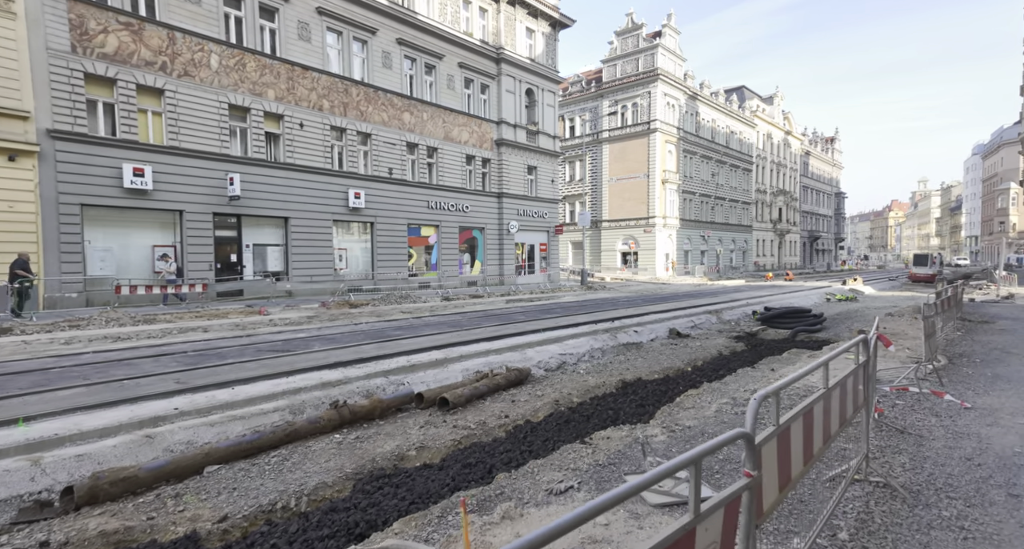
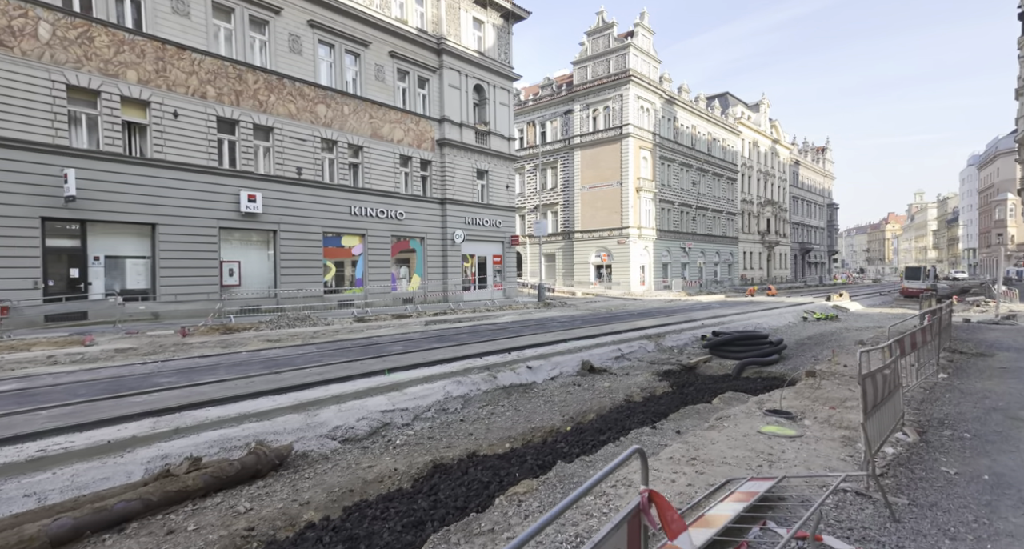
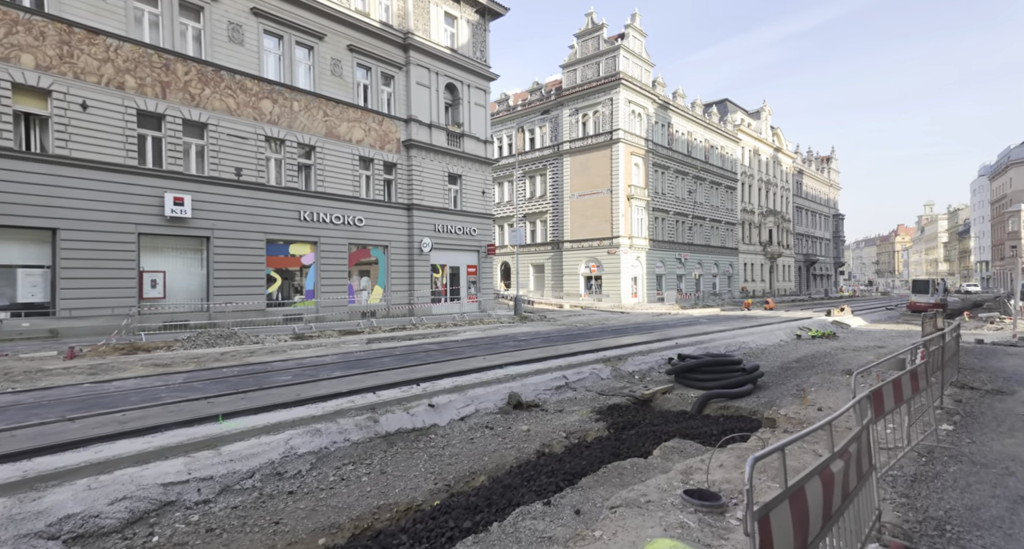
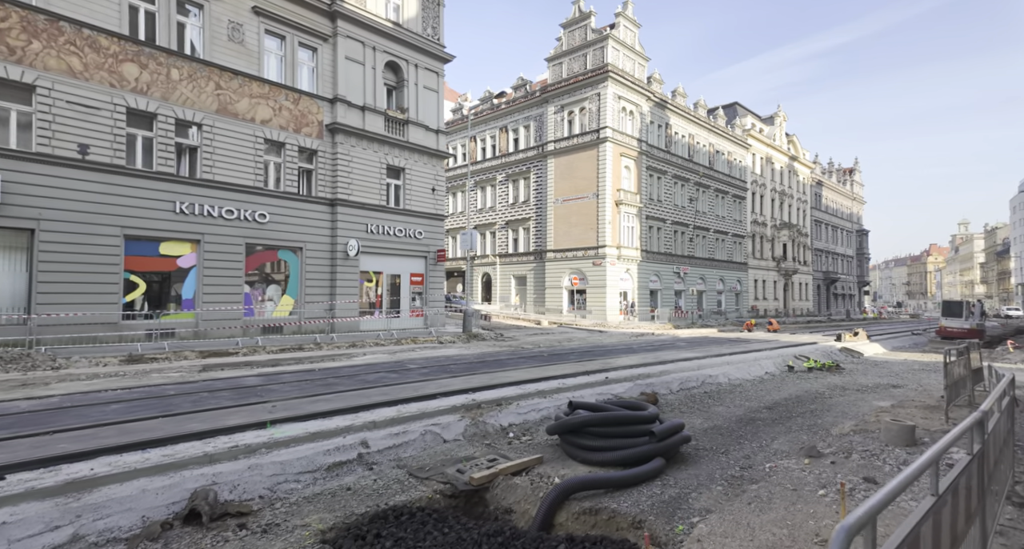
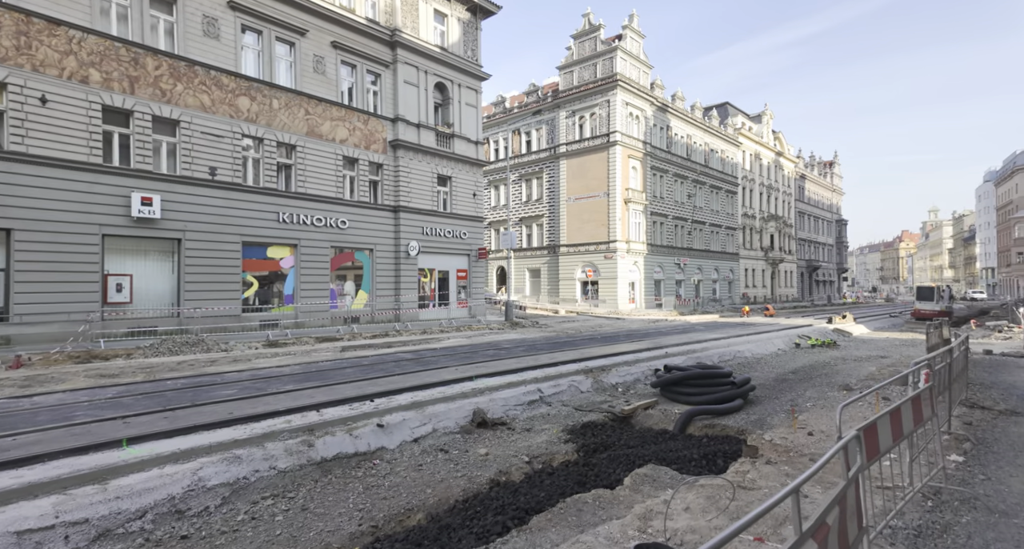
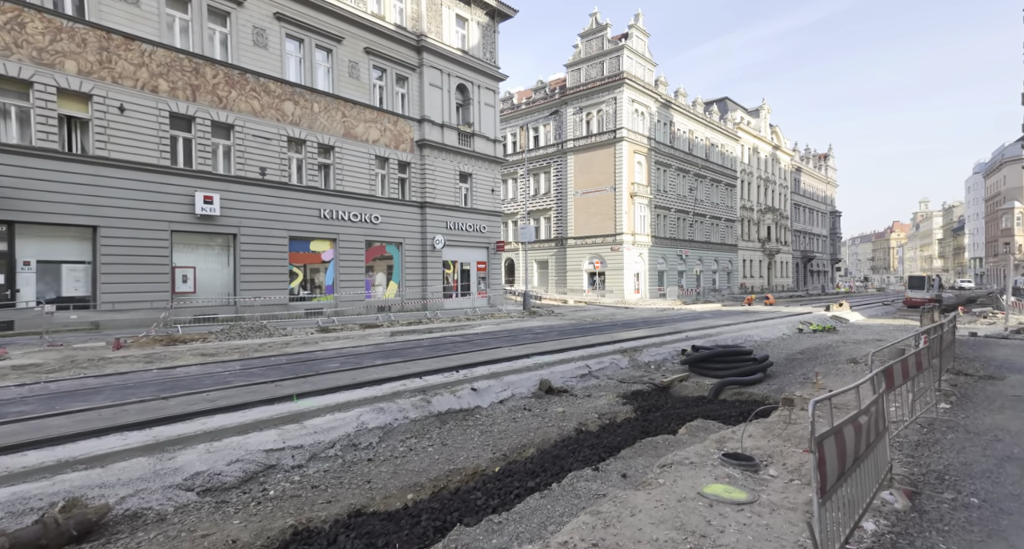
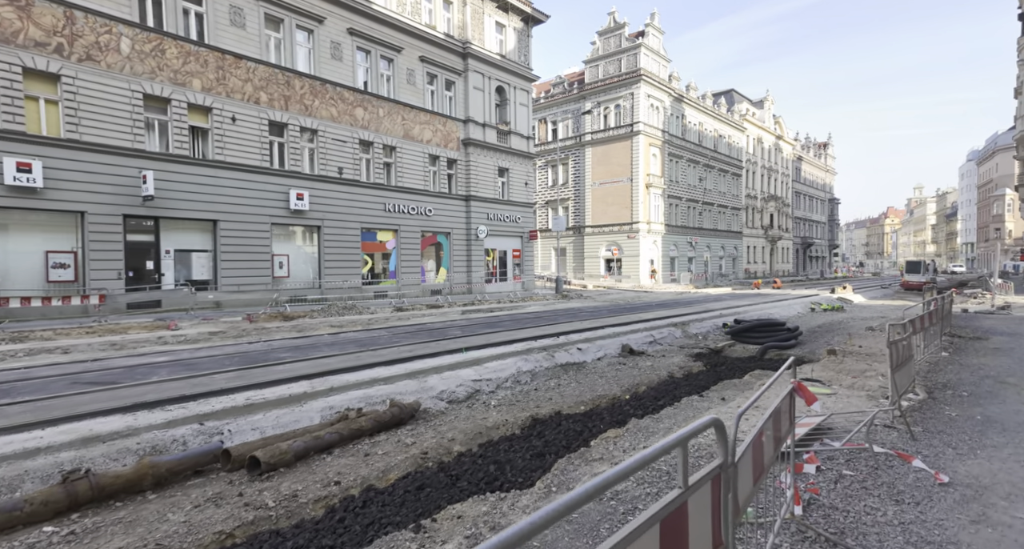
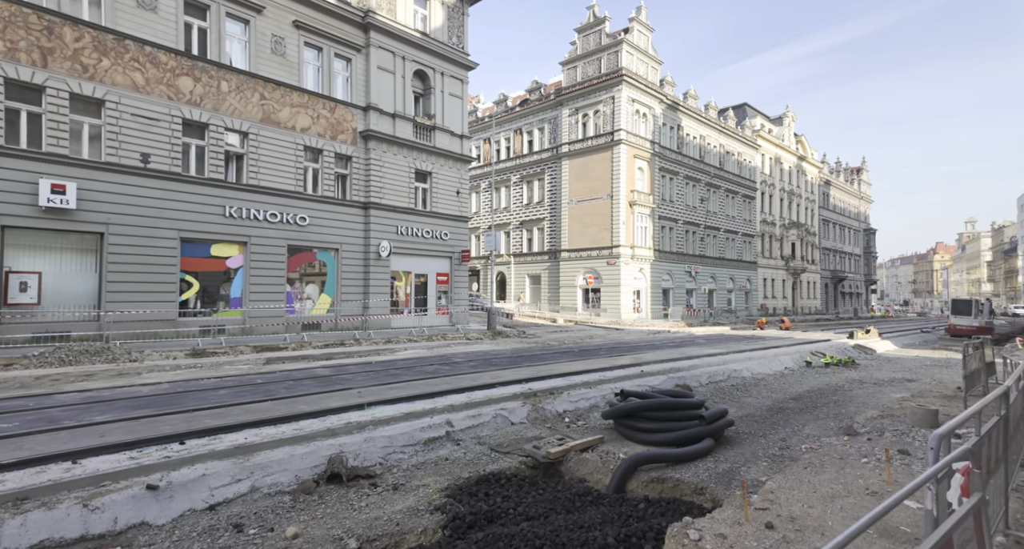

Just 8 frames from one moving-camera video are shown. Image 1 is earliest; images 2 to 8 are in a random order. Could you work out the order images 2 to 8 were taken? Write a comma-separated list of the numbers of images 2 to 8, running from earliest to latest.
7, 2, 6, 3, 5, 8, 4
